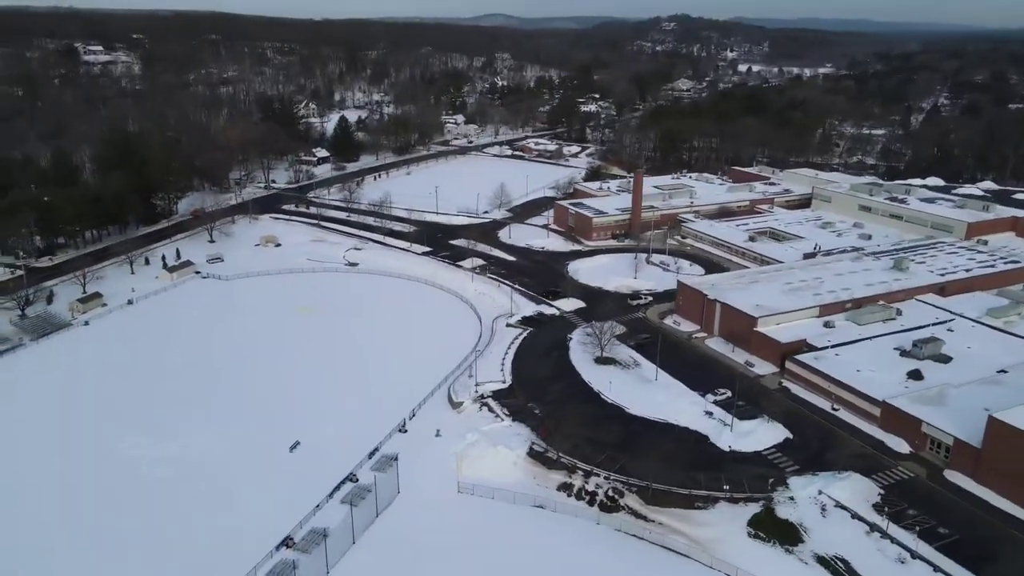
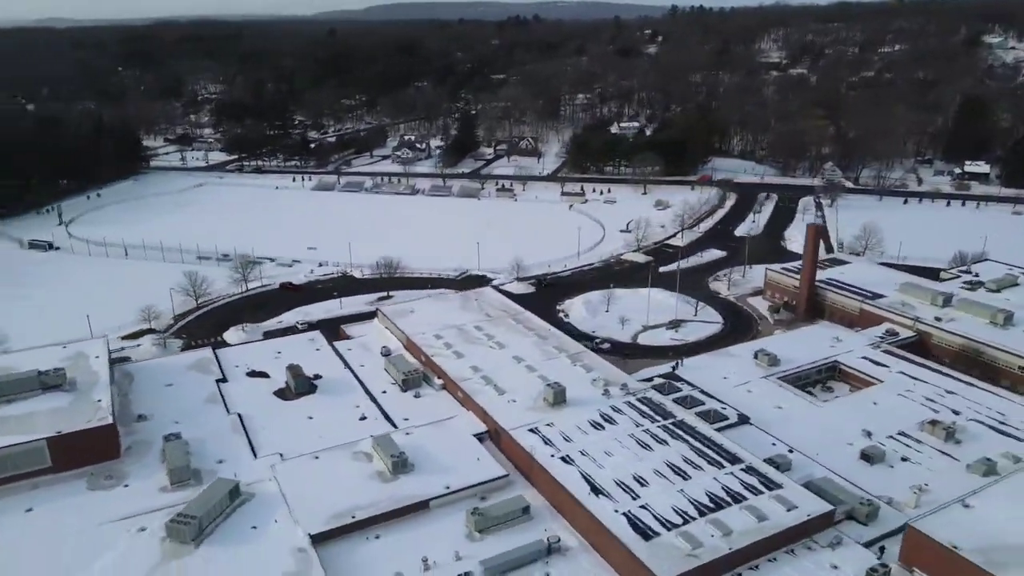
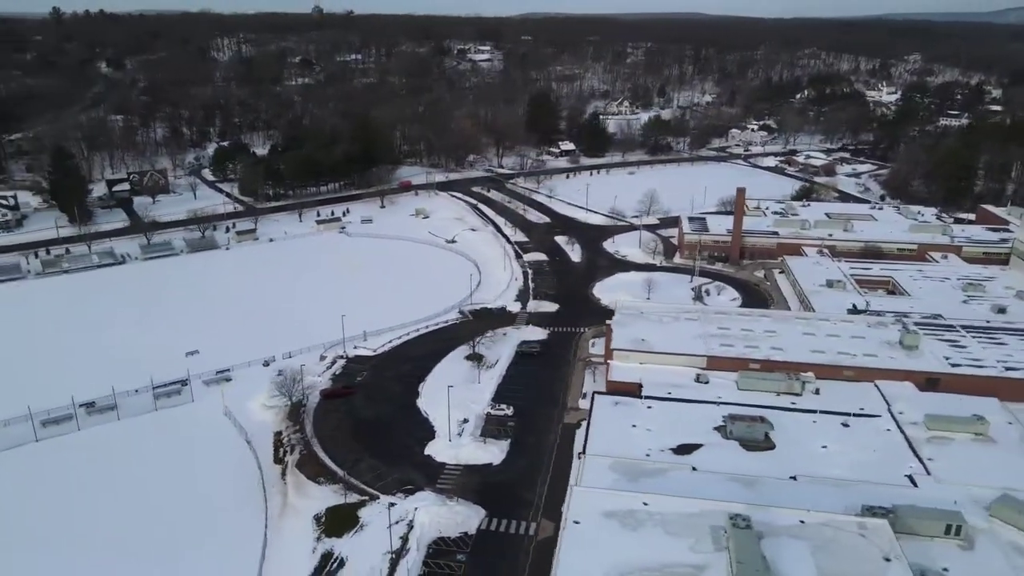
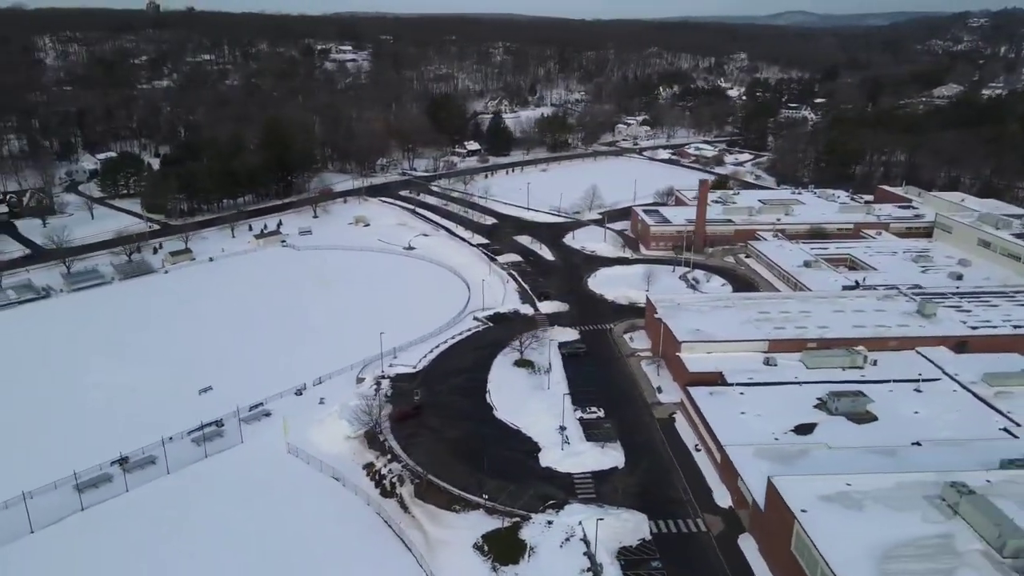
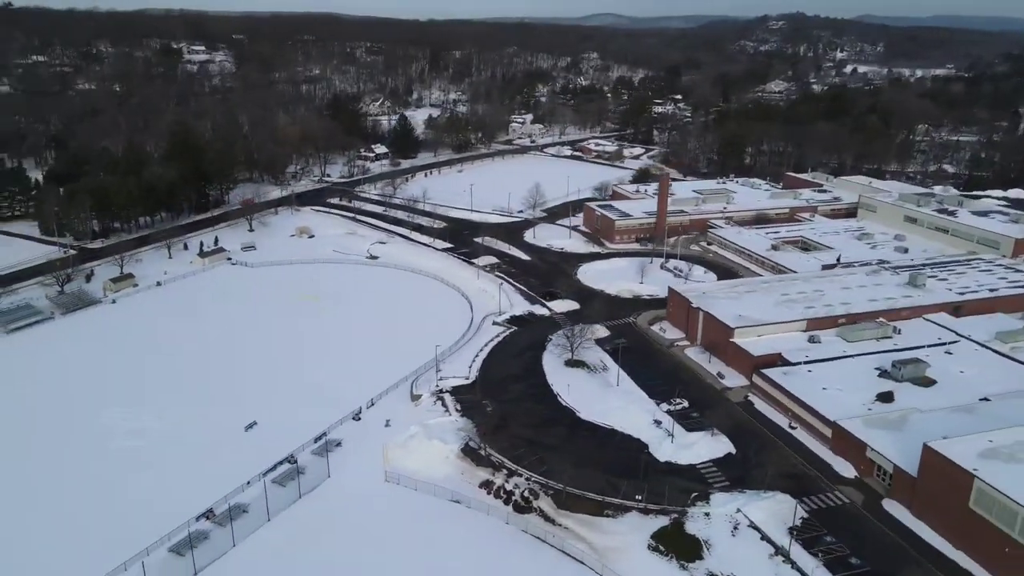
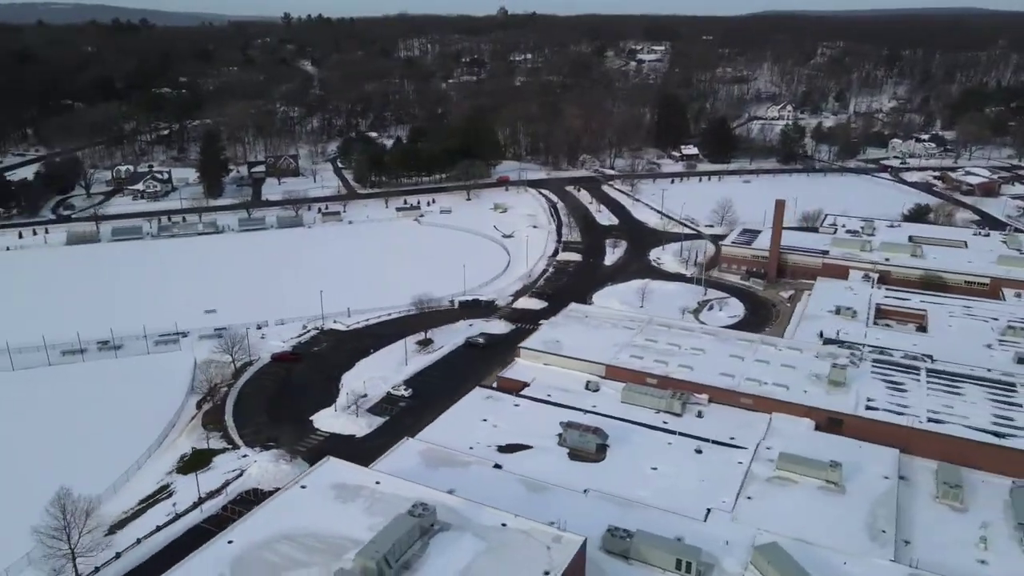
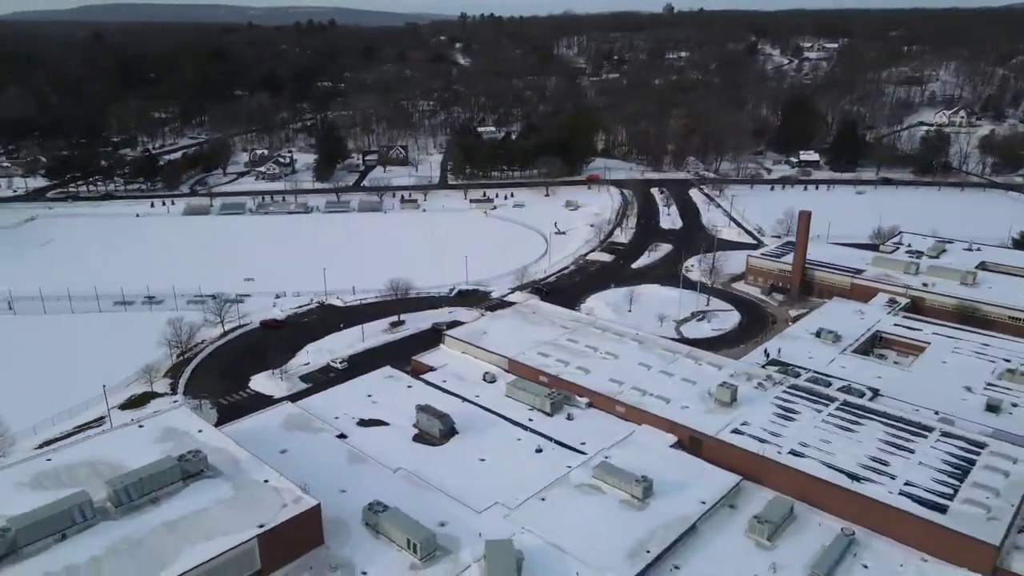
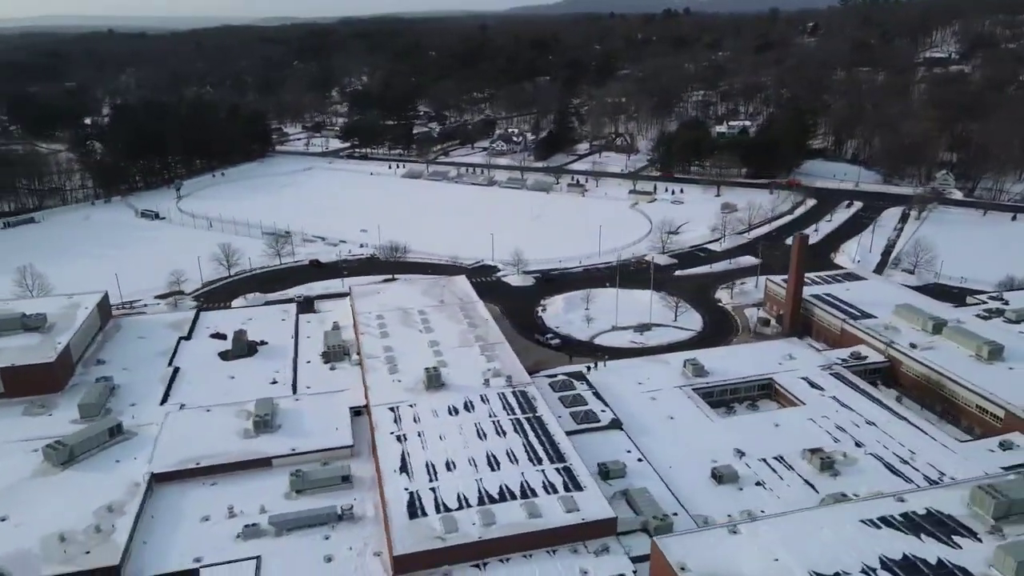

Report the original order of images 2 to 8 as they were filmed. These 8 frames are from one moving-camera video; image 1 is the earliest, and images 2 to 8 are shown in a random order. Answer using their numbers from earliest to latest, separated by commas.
5, 4, 3, 6, 7, 2, 8
